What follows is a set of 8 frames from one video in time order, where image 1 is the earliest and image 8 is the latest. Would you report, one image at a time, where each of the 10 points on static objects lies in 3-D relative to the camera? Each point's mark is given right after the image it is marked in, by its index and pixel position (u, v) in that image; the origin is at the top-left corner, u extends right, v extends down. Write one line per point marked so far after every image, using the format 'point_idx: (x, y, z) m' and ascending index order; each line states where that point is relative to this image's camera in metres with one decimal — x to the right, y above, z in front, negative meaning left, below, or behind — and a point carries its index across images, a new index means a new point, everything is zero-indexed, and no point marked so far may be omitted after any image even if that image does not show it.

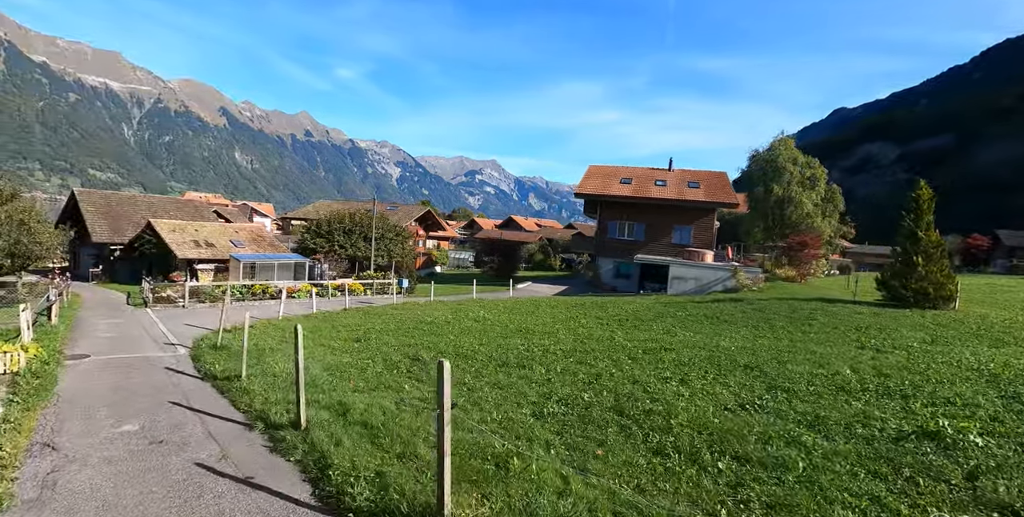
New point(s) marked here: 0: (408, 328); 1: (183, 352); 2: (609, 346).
0: (-3.6, -2.4, +18.7) m
1: (-7.8, -2.2, +12.9) m
2: (+3.1, -2.6, +16.6) m
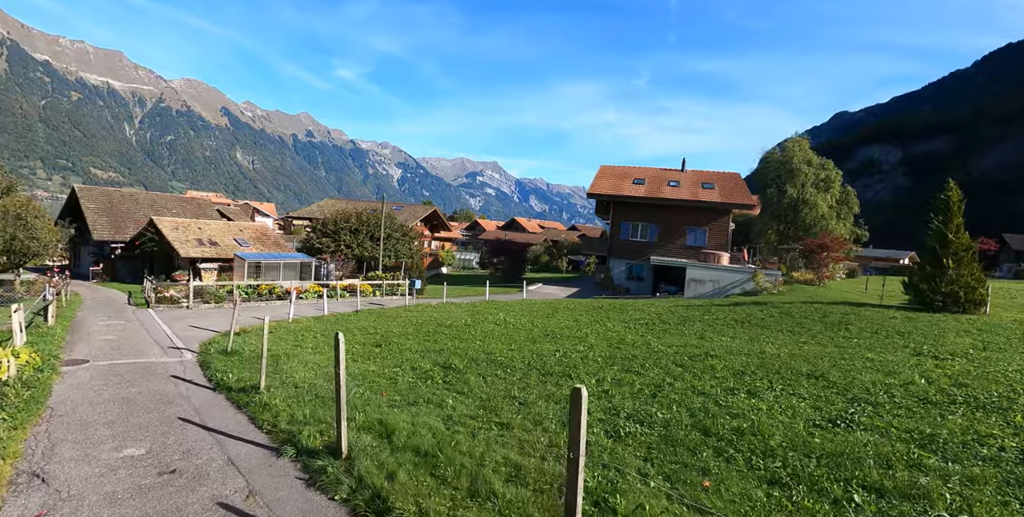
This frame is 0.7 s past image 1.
0: (-2.7, -2.3, +17.6) m
1: (-6.9, -2.1, +11.7) m
2: (+4.0, -2.6, +15.4) m
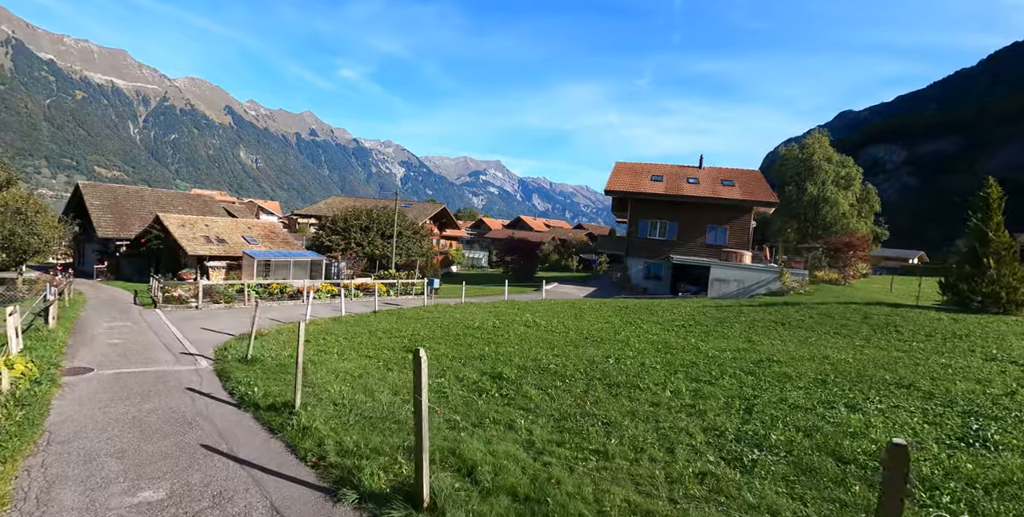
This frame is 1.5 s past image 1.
0: (-1.6, -2.2, +16.3) m
1: (-5.9, -2.1, +10.5) m
2: (+5.1, -2.6, +14.2) m
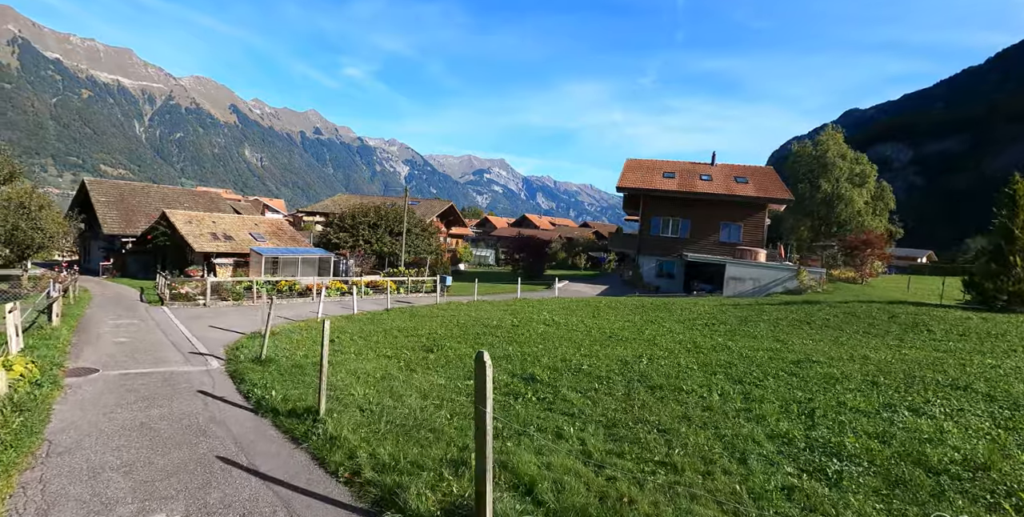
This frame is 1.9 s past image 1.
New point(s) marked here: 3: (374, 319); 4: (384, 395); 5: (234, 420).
0: (-1.0, -2.1, +15.6) m
1: (-5.3, -2.0, +9.9) m
2: (+5.7, -2.5, +13.5) m
3: (-4.5, -2.0, +17.9) m
4: (-1.8, -1.9, +7.8) m
5: (-3.4, -2.0, +6.7) m
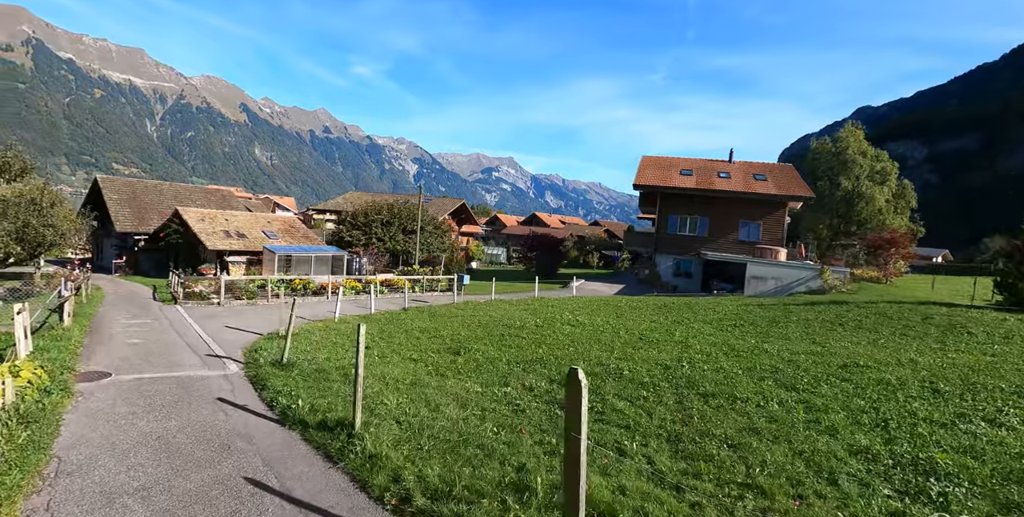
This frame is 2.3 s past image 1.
0: (-0.3, -2.1, +15.0) m
1: (-4.7, -1.9, +9.3) m
2: (+6.4, -2.4, +12.7) m
3: (-3.8, -1.9, +17.3) m
4: (-1.2, -1.9, +7.1) m
5: (-2.8, -2.0, +6.1) m
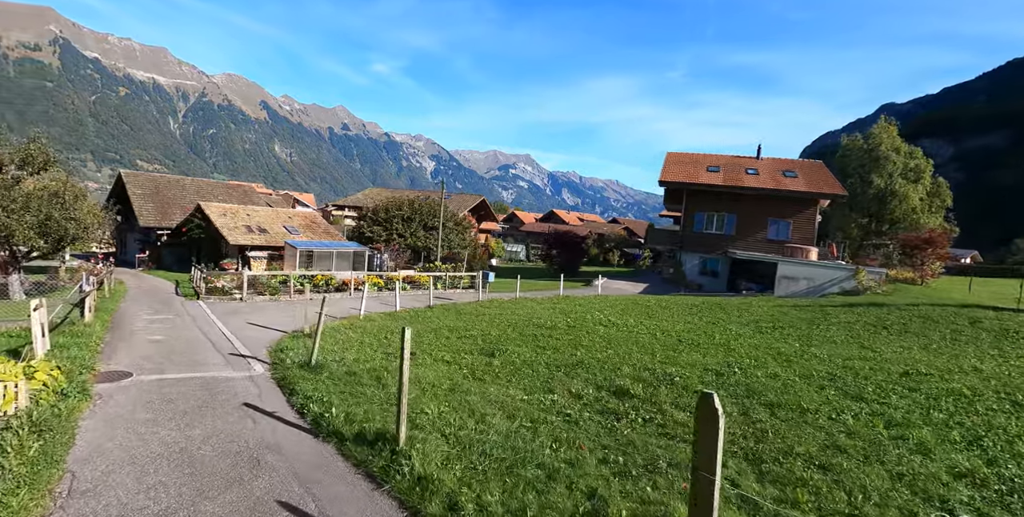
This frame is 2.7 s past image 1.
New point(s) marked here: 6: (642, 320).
0: (+0.5, -2.0, +14.3) m
1: (-4.0, -1.8, +8.7) m
2: (+7.1, -2.4, +11.9) m
3: (-2.9, -1.8, +16.7) m
4: (-0.6, -1.9, +6.5) m
5: (-2.2, -1.9, +5.5) m
6: (+4.5, -2.2, +19.0) m
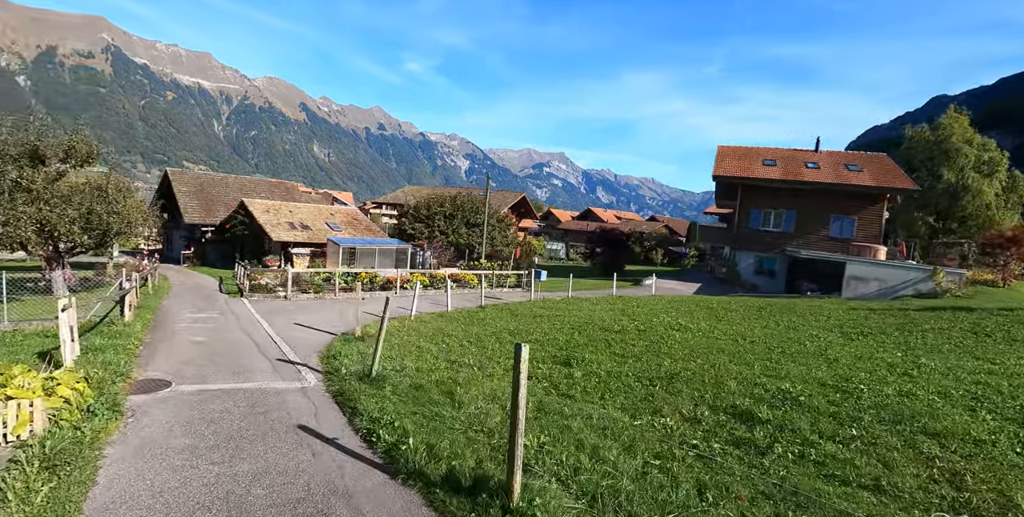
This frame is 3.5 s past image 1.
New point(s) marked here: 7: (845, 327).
0: (+2.2, -1.9, +12.9) m
1: (-2.7, -1.7, +7.6) m
2: (+8.6, -2.3, +10.0) m
3: (-1.1, -1.7, +15.5) m
4: (+0.5, -1.8, +5.1) m
5: (-1.1, -1.8, +4.2) m
6: (+6.4, -2.1, +17.3) m
7: (+11.6, -2.4, +18.7) m
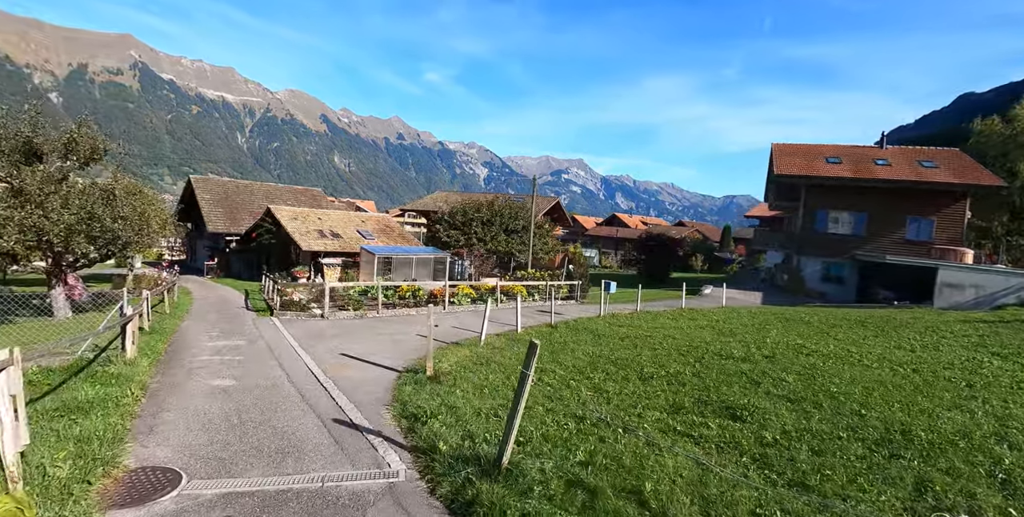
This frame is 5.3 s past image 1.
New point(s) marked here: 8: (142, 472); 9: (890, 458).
0: (+4.1, -2.1, +10.0) m
1: (-0.9, -1.9, +4.8) m
2: (+10.5, -2.4, +6.9) m
3: (+1.0, -1.9, +12.7) m
4: (+2.3, -1.9, +2.3) m
5: (+0.5, -1.9, +1.4) m
6: (+8.5, -2.3, +14.2) m
7: (+13.8, -2.5, +15.5) m
8: (-3.1, -1.8, +4.6) m
9: (+3.9, -2.0, +5.4) m
